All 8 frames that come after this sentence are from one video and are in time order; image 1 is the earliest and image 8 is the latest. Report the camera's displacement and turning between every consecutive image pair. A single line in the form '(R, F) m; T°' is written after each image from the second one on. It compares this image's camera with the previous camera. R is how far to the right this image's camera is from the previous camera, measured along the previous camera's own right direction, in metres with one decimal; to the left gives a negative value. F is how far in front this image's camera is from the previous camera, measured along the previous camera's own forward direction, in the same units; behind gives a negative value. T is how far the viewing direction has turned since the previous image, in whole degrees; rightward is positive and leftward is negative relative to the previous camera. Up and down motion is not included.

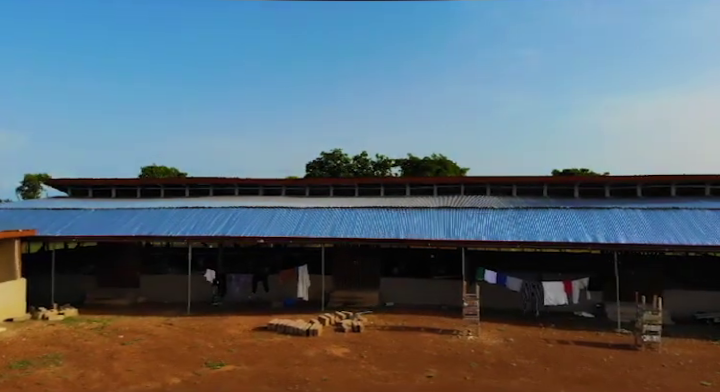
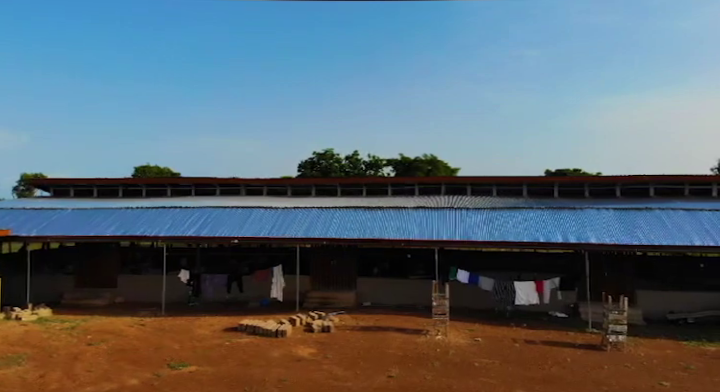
(+0.7, 0.0) m; 0°
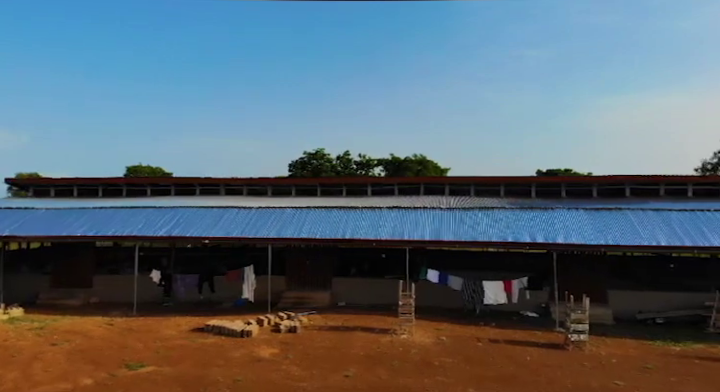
(+0.8, 0.0) m; 0°
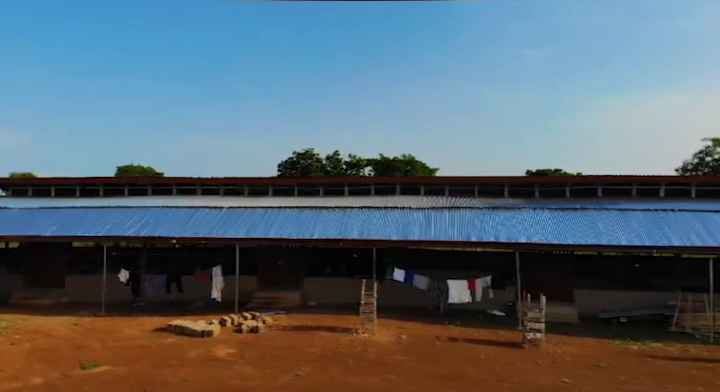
(+0.8, 0.0) m; +1°
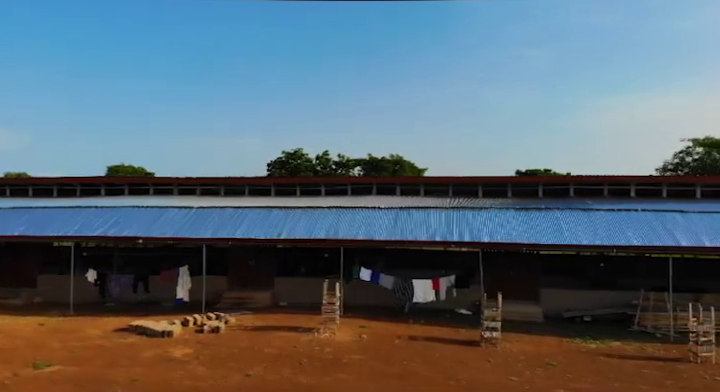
(+0.9, 0.0) m; +1°
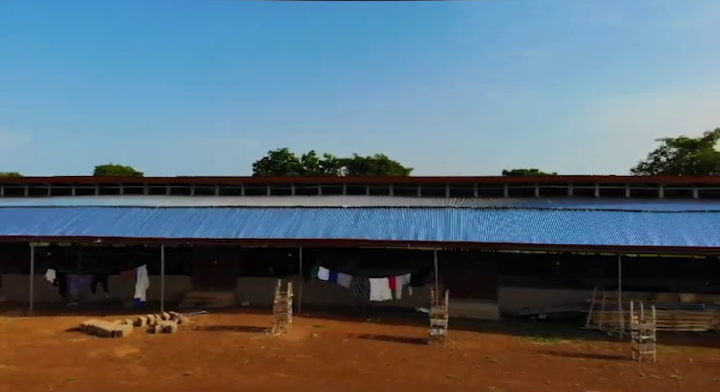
(+1.1, -0.1) m; +1°
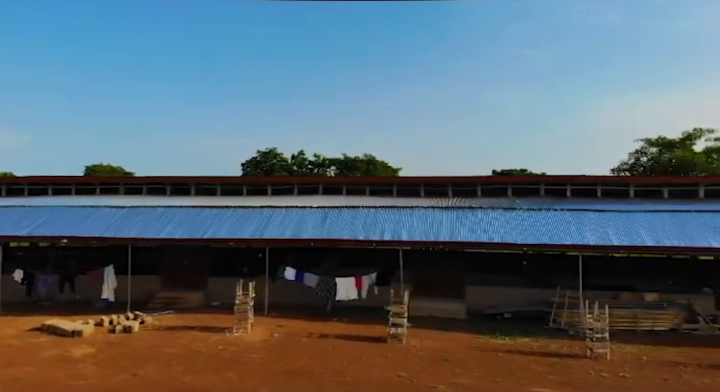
(+0.9, -0.1) m; +1°
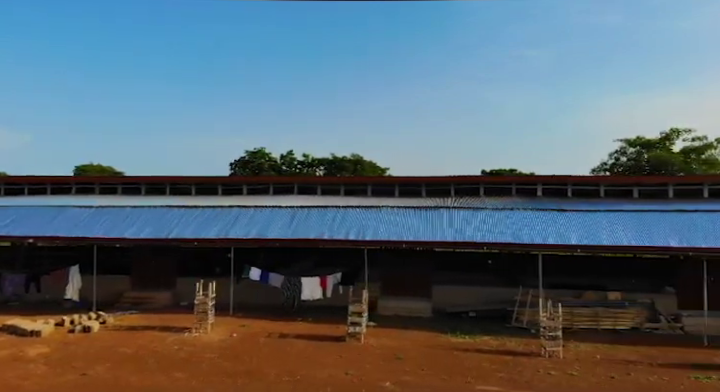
(+0.9, -0.1) m; +1°
